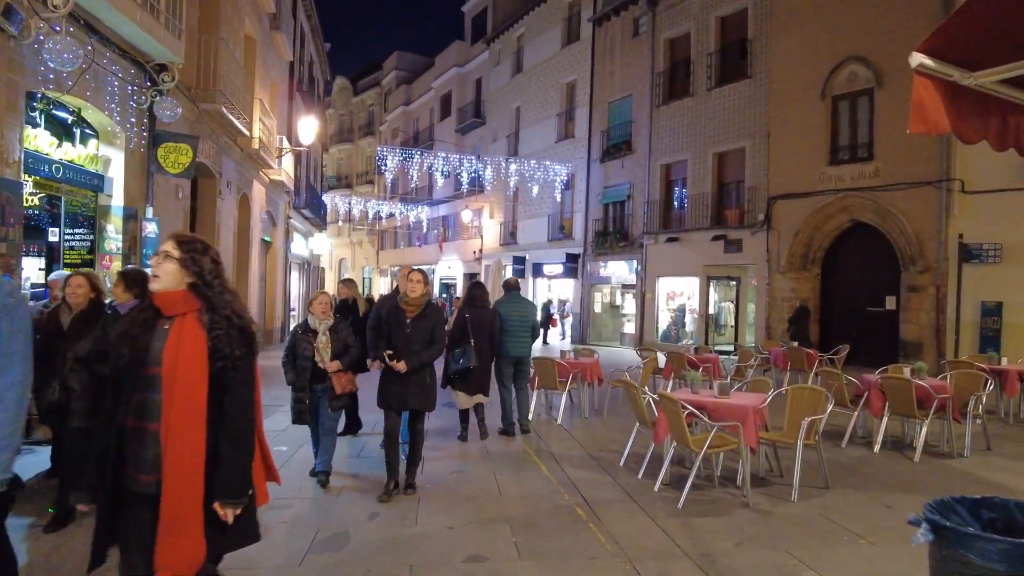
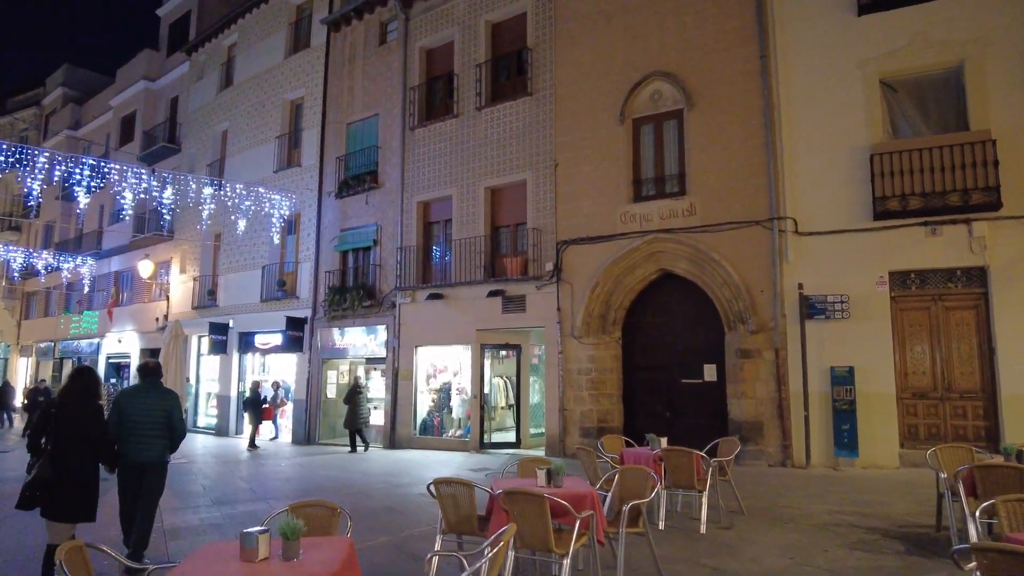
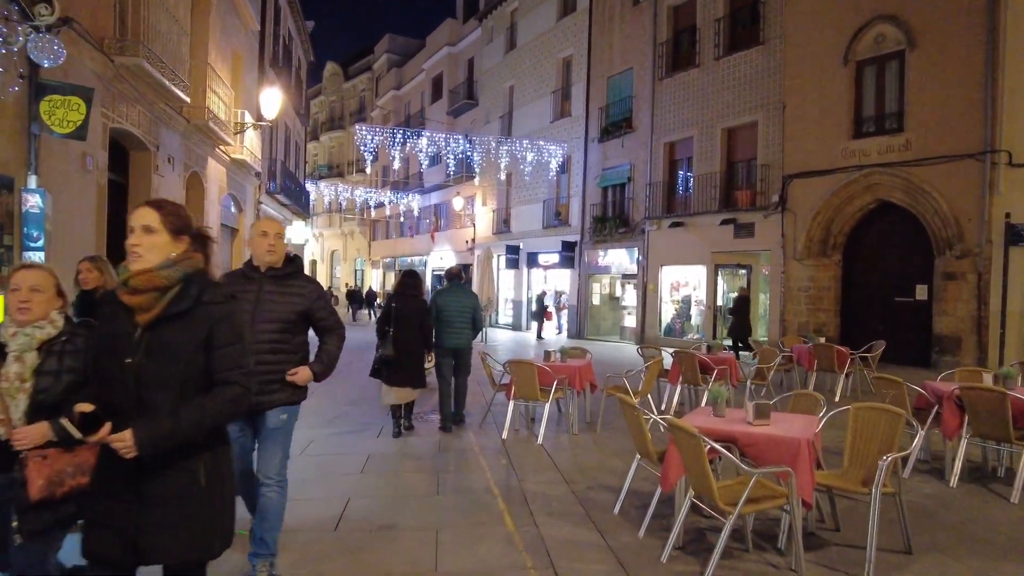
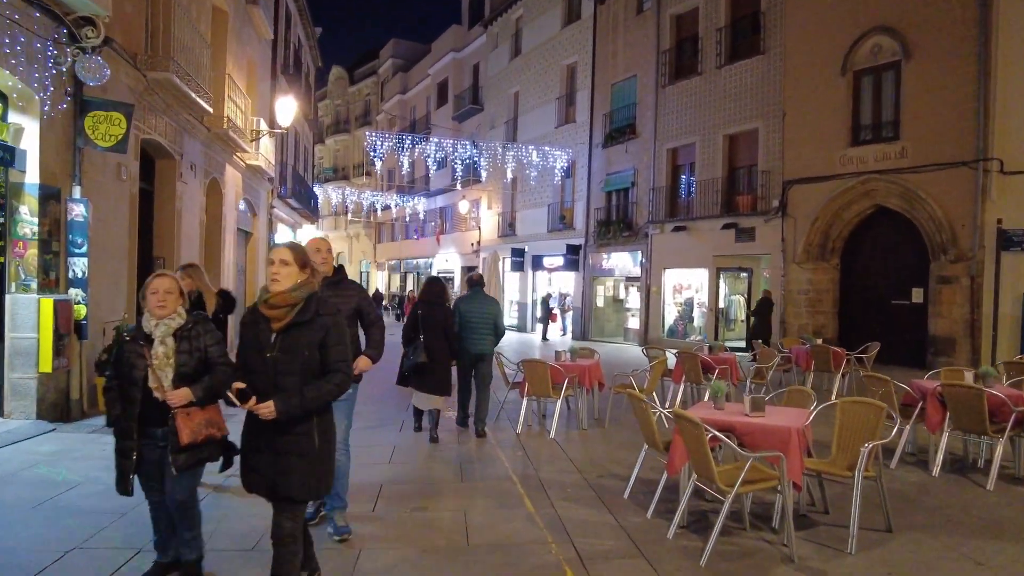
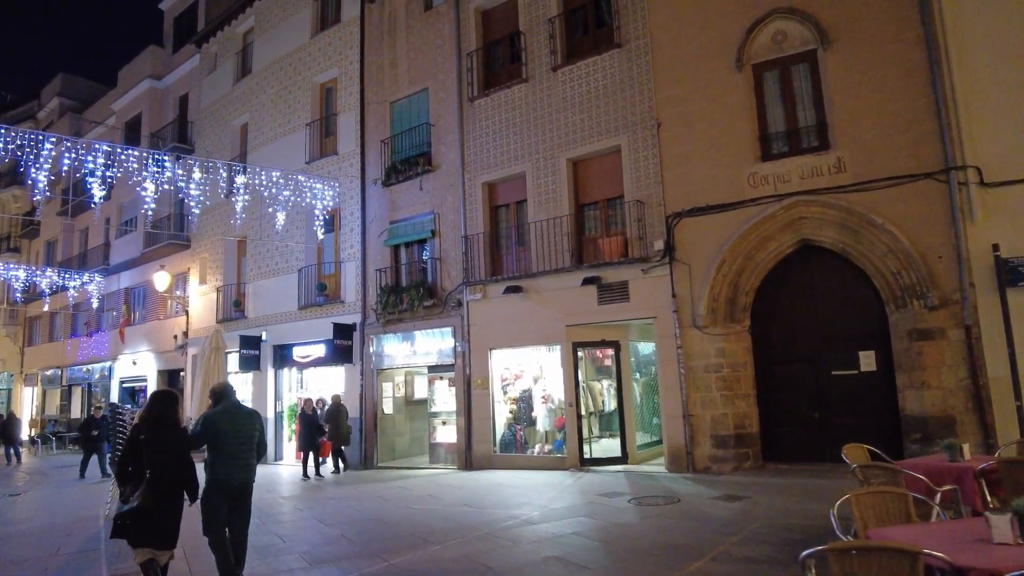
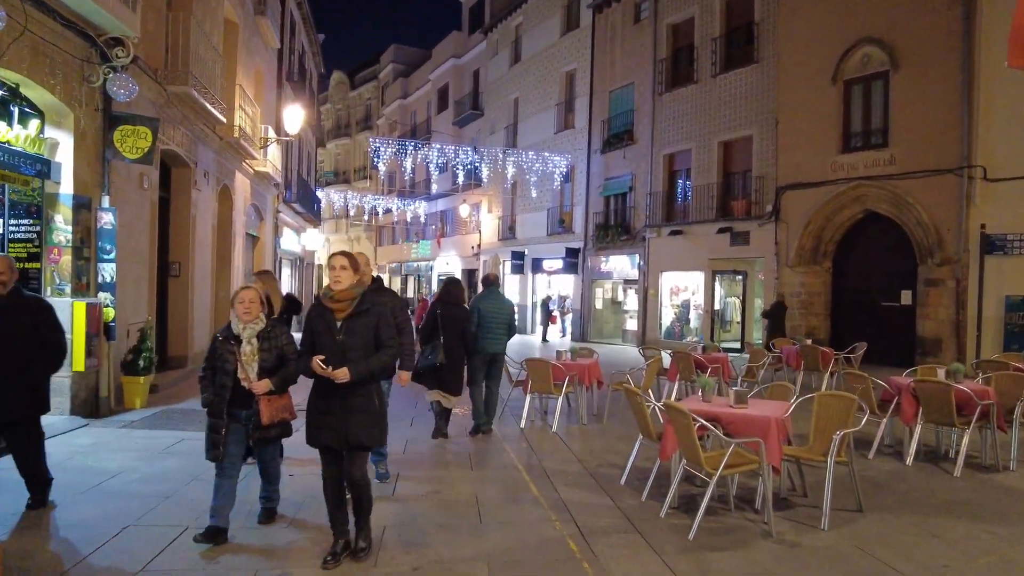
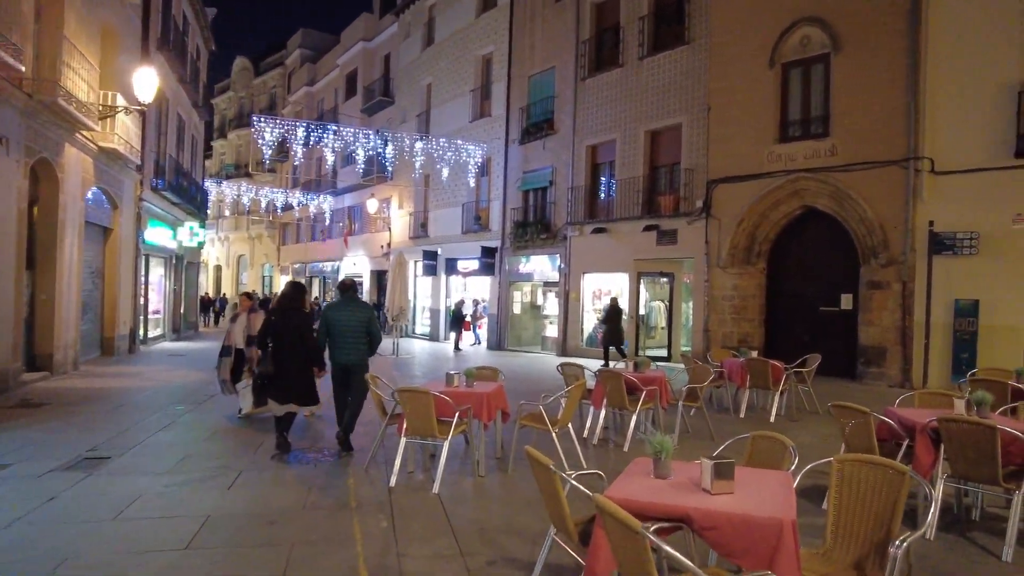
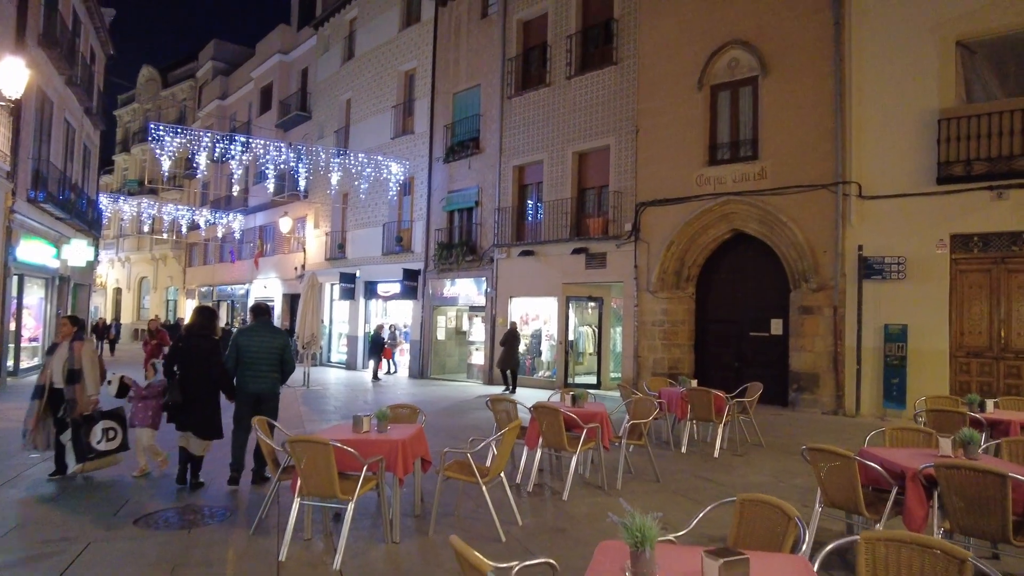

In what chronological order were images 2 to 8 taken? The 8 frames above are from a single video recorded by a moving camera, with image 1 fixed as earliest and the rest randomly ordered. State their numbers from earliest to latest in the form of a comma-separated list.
6, 4, 3, 7, 8, 2, 5
